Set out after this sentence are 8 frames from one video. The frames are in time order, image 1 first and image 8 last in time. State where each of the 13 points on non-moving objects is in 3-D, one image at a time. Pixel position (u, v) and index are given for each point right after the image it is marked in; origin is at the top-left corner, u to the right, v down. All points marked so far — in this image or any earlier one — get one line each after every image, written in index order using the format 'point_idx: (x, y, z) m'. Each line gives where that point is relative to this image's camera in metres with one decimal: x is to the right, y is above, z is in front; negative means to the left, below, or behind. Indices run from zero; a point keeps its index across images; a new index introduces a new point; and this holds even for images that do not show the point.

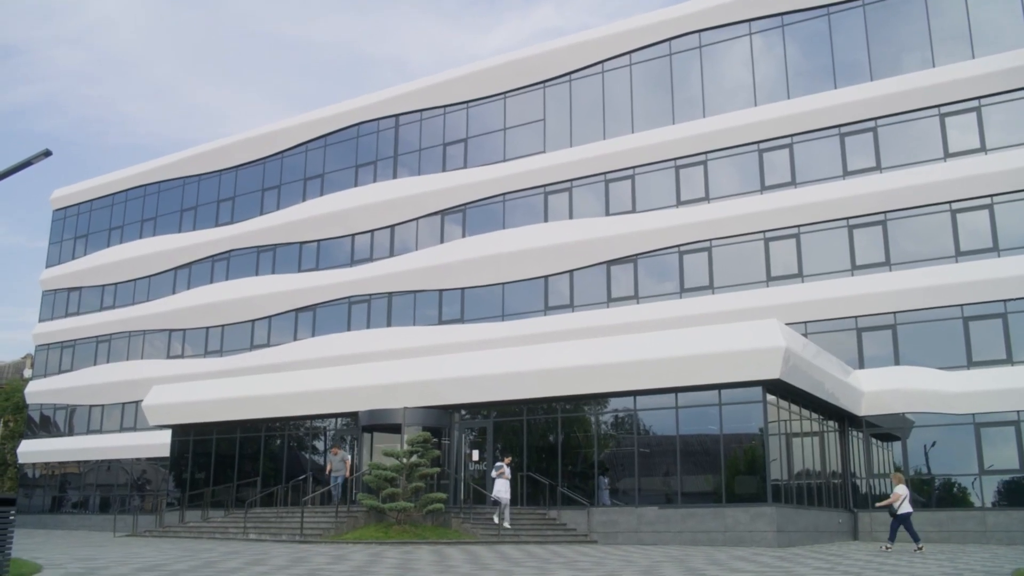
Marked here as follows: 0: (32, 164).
0: (-5.5, +1.4, +10.7) m
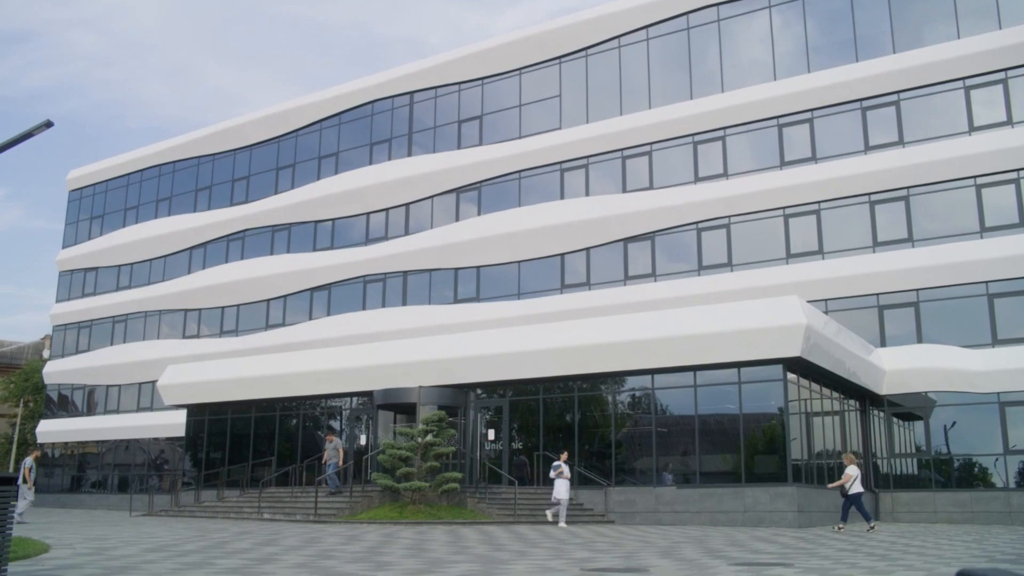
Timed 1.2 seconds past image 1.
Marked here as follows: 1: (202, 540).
0: (-5.3, +1.7, +10.4) m
1: (-4.5, -3.7, +13.6) m
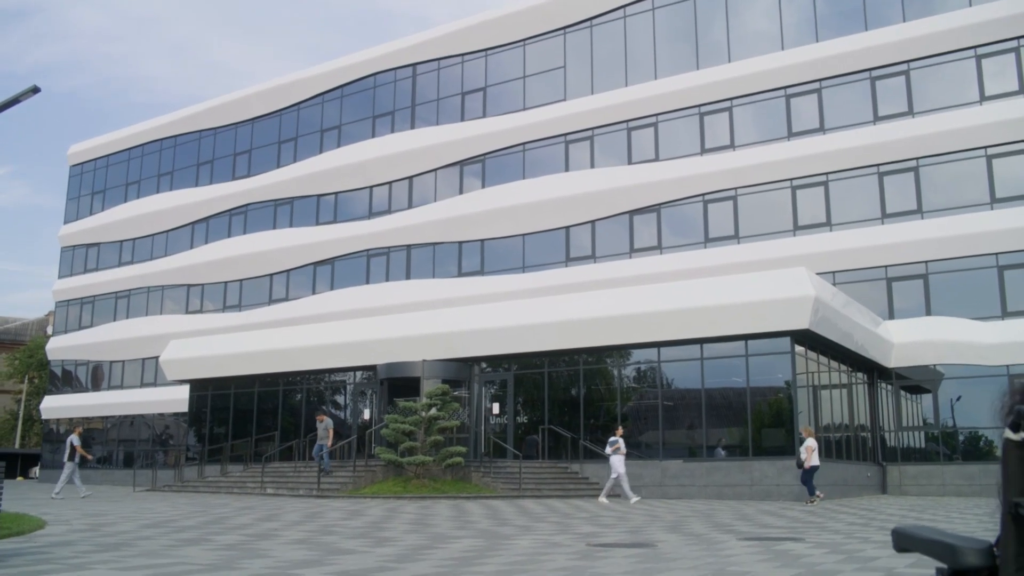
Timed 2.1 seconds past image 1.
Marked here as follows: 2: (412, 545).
0: (-5.3, +2.0, +10.1) m
1: (-4.5, -3.3, +13.4) m
2: (-1.0, -2.5, +9.2) m
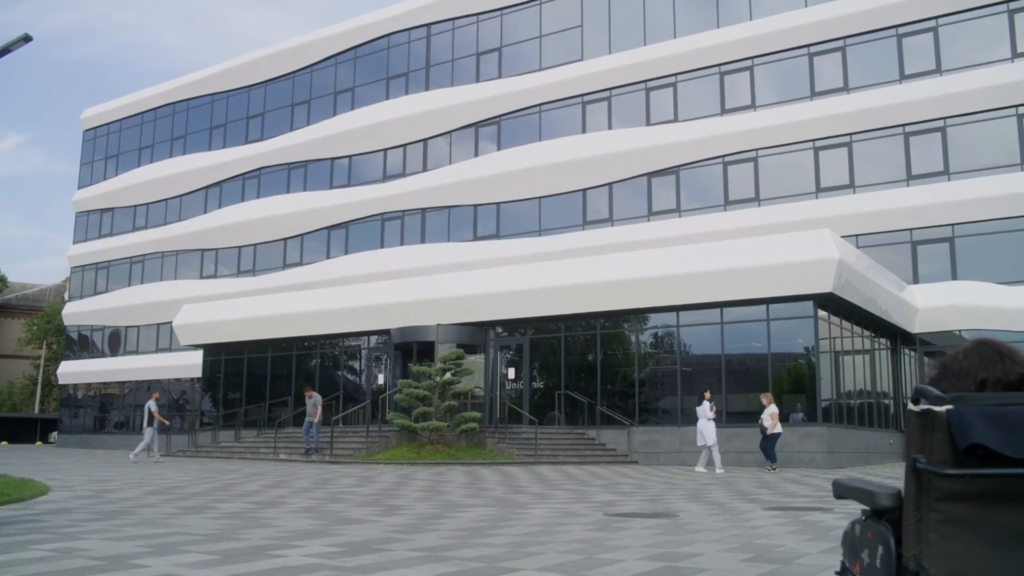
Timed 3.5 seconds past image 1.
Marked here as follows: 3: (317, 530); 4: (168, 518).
0: (-5.1, +2.4, +9.6) m
1: (-4.2, -2.7, +13.1) m
2: (-0.9, -2.1, +8.8) m
3: (-1.5, -1.9, +7.1) m
4: (-2.9, -2.0, +8.0) m
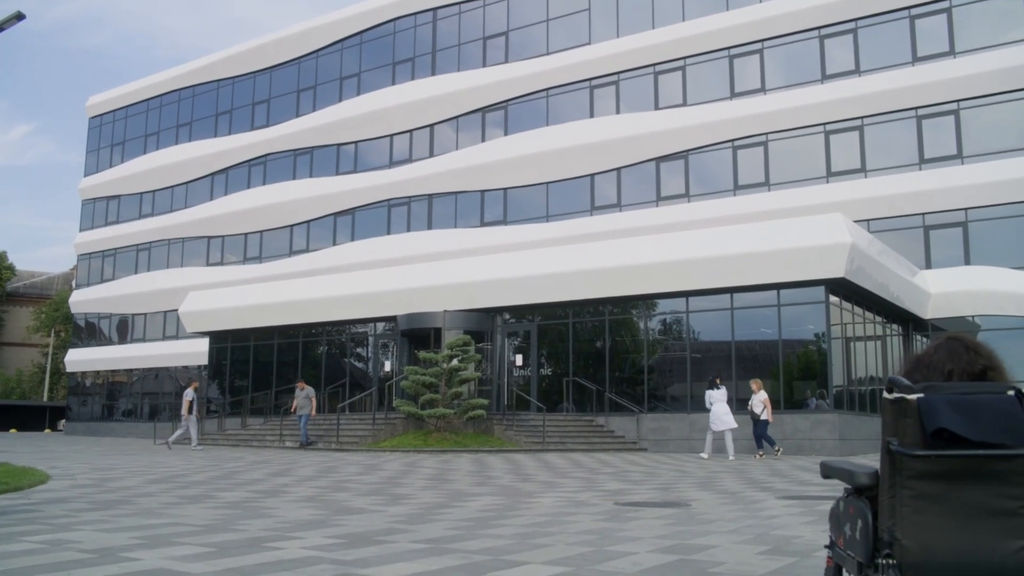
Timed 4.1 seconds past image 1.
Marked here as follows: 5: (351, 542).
0: (-5.1, +2.6, +9.4) m
1: (-4.1, -2.5, +12.9) m
2: (-0.8, -2.0, +8.6) m
3: (-1.4, -1.7, +6.9) m
4: (-2.9, -1.8, +7.8) m
5: (-1.0, -1.6, +5.8) m
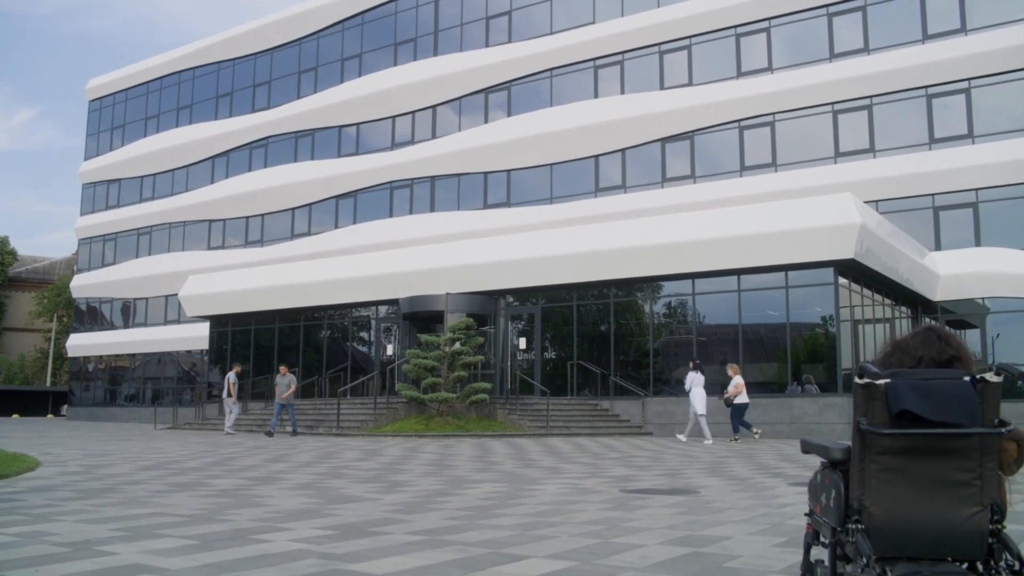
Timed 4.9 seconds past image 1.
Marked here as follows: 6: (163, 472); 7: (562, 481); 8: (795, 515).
0: (-5.1, +2.8, +9.0) m
1: (-4.1, -2.3, +12.6) m
2: (-0.8, -1.8, +8.3) m
3: (-1.4, -1.6, +6.6) m
4: (-2.9, -1.7, +7.5) m
5: (-1.0, -1.4, +5.5) m
6: (-3.7, -2.0, +10.0) m
7: (+0.5, -2.0, +9.7) m
8: (+2.2, -1.7, +7.2) m
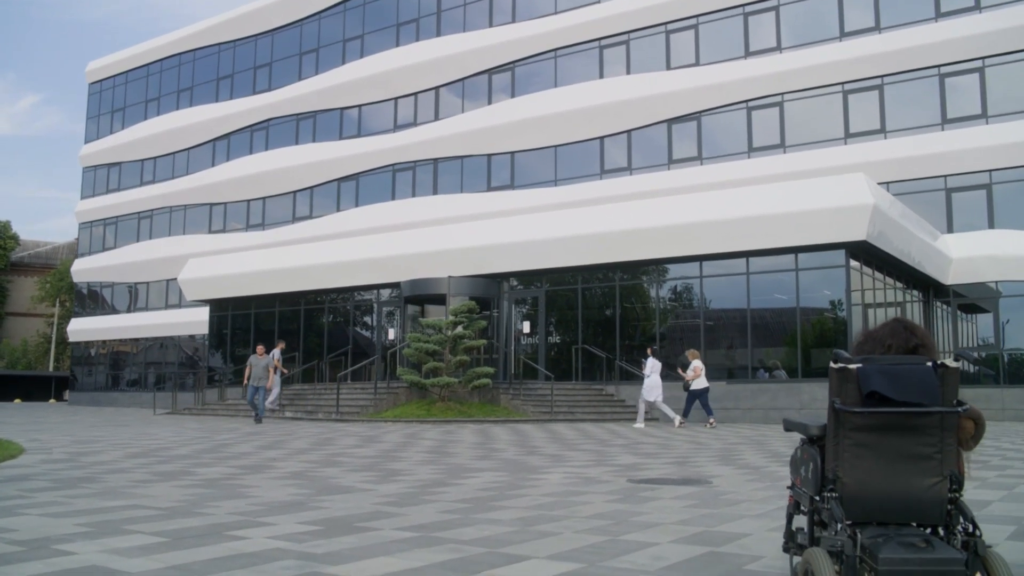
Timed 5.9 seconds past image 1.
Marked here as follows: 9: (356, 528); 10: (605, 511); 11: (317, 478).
0: (-5.0, +3.0, +8.6) m
1: (-4.1, -2.0, +12.2) m
2: (-0.8, -1.6, +7.9) m
3: (-1.4, -1.4, +6.2) m
4: (-2.9, -1.5, +7.1) m
5: (-1.0, -1.3, +5.1) m
6: (-3.7, -1.8, +9.6) m
7: (+0.5, -1.8, +9.3) m
8: (+2.2, -1.6, +6.8) m
9: (-0.9, -1.3, +5.2) m
10: (+0.6, -1.5, +6.3) m
11: (-1.7, -1.6, +8.0) m
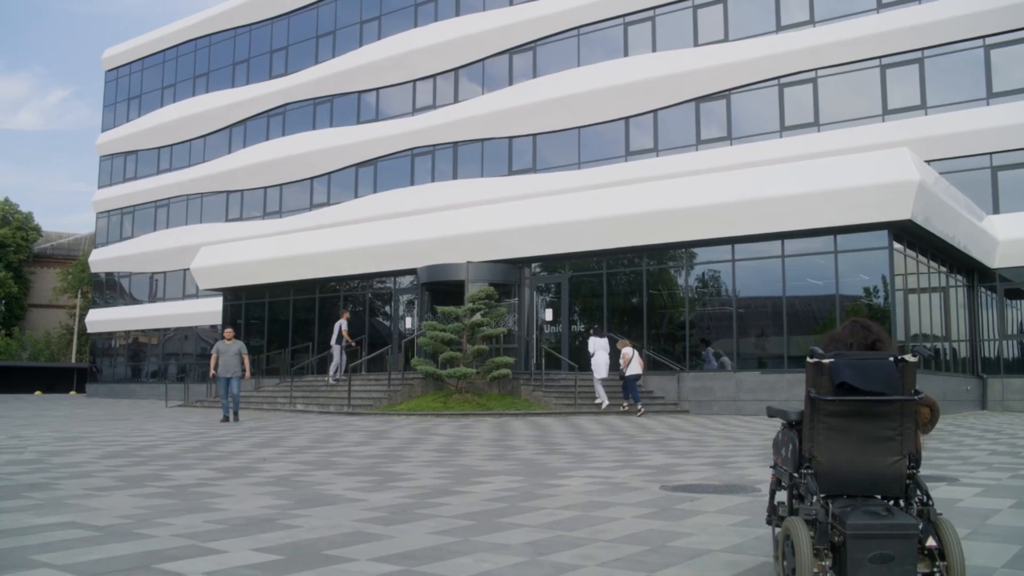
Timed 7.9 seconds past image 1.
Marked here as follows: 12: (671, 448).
0: (-4.9, +3.1, +7.6) m
1: (-3.8, -1.8, +11.3) m
2: (-0.7, -1.5, +6.9) m
3: (-1.4, -1.3, +5.2) m
4: (-2.8, -1.4, +6.1) m
5: (-1.0, -1.2, +4.1) m
6: (-3.5, -1.6, +8.7) m
7: (+0.7, -1.6, +8.2) m
8: (+2.3, -1.4, +5.7) m
9: (-0.8, -1.2, +4.2) m
10: (+0.7, -1.3, +5.2) m
11: (-1.5, -1.5, +7.0) m
12: (+2.0, -1.9, +11.5) m
